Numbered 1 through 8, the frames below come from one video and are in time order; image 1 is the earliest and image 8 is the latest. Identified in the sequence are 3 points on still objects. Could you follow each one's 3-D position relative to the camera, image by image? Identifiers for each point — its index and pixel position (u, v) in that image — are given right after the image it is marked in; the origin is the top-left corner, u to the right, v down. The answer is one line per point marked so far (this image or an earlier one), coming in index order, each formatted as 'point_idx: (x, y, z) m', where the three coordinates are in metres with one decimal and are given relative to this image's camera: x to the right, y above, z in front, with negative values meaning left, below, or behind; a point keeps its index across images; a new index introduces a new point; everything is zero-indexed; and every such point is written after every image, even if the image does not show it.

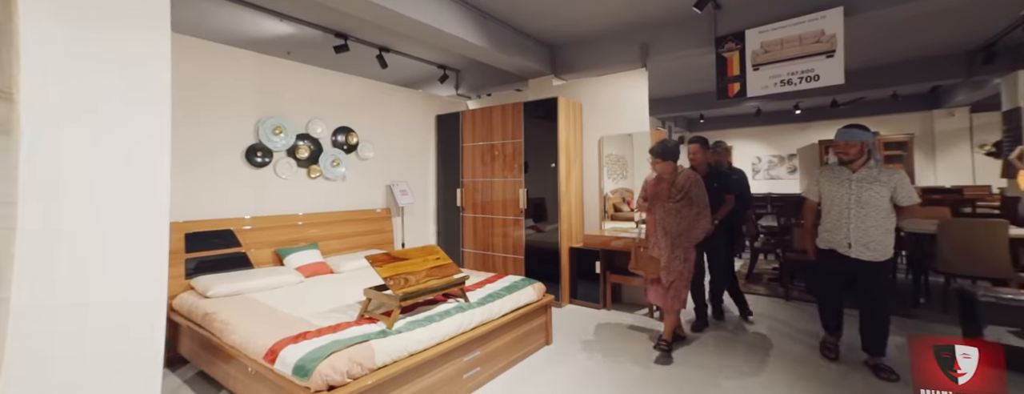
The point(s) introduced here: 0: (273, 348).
0: (-1.1, -0.7, +2.1) m
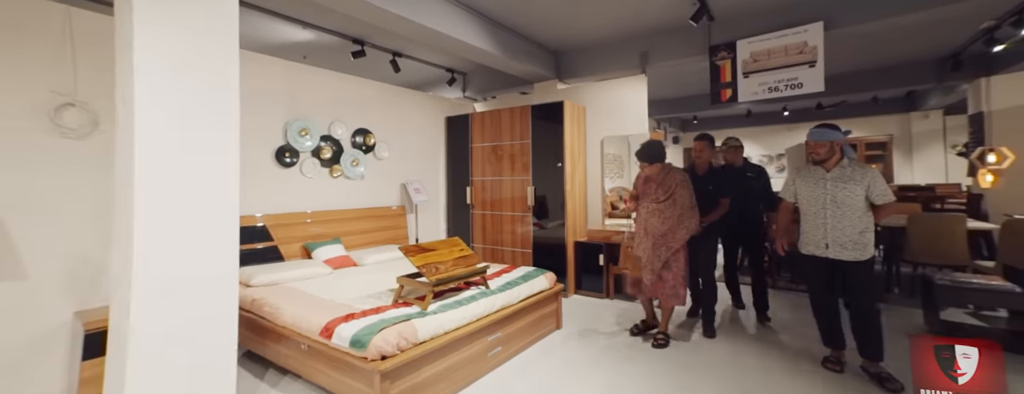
0: (-1.0, -0.7, +2.4) m
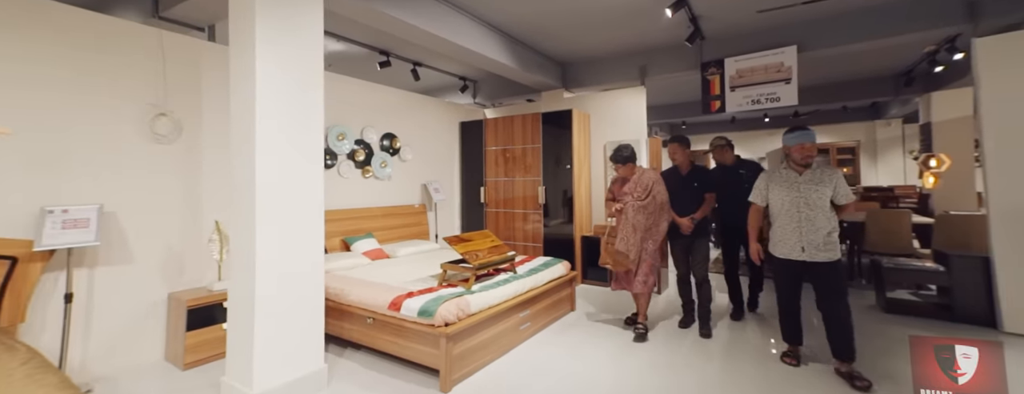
0: (-0.8, -0.7, +2.8) m
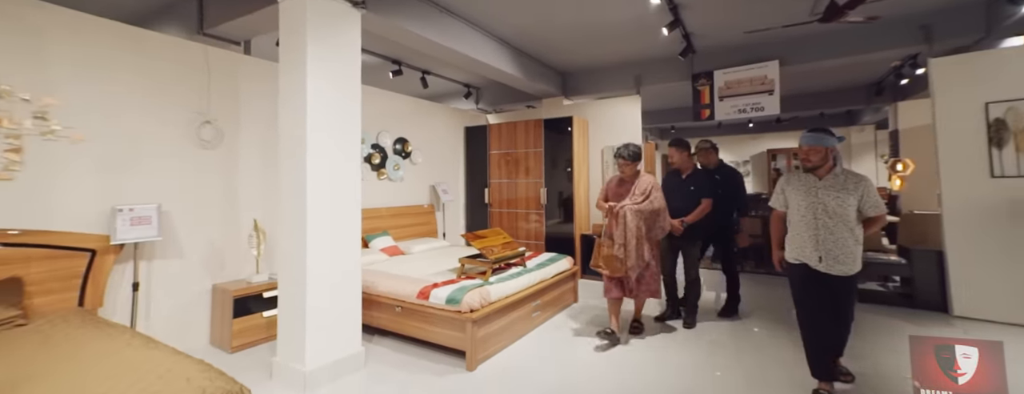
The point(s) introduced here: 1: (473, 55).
0: (-0.7, -0.7, +3.2) m
1: (-0.4, +1.4, +4.3) m
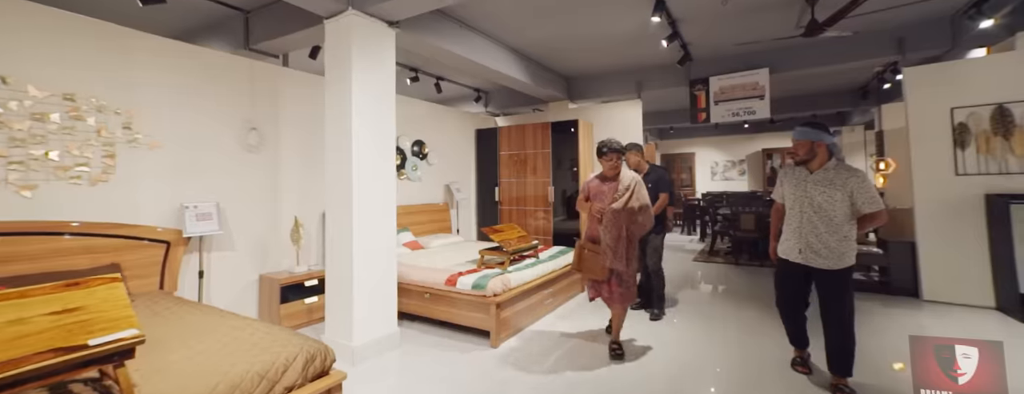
0: (-0.5, -0.7, +3.5) m
1: (-0.3, +1.4, +4.7) m
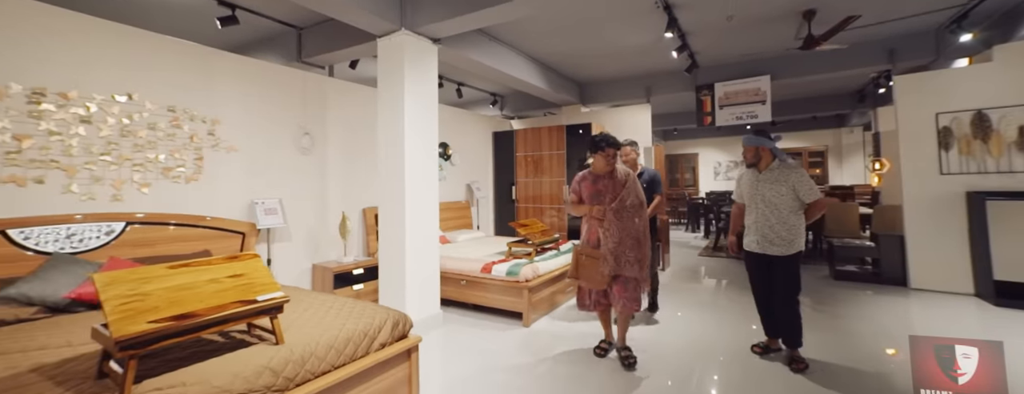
0: (-0.3, -0.6, +3.9) m
1: (0.0, +1.5, +5.1) m
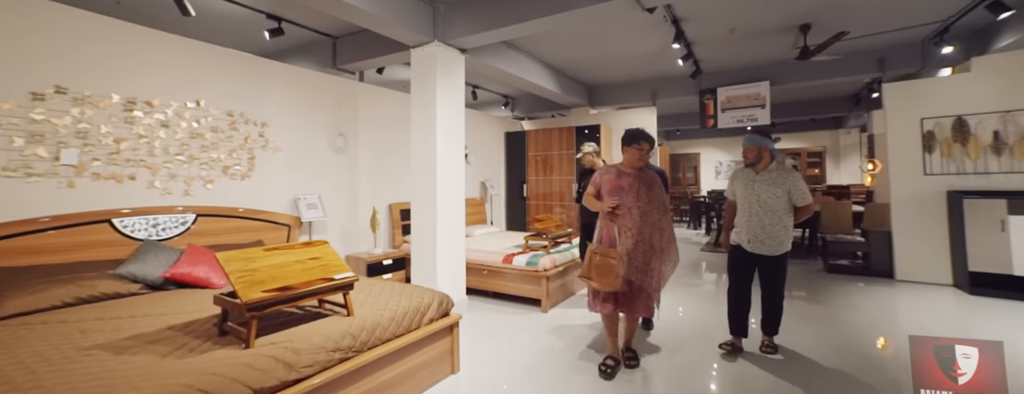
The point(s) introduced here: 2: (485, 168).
0: (-0.1, -0.6, +4.3) m
1: (+0.2, +1.5, +5.4) m
2: (-0.5, +0.5, +7.1) m
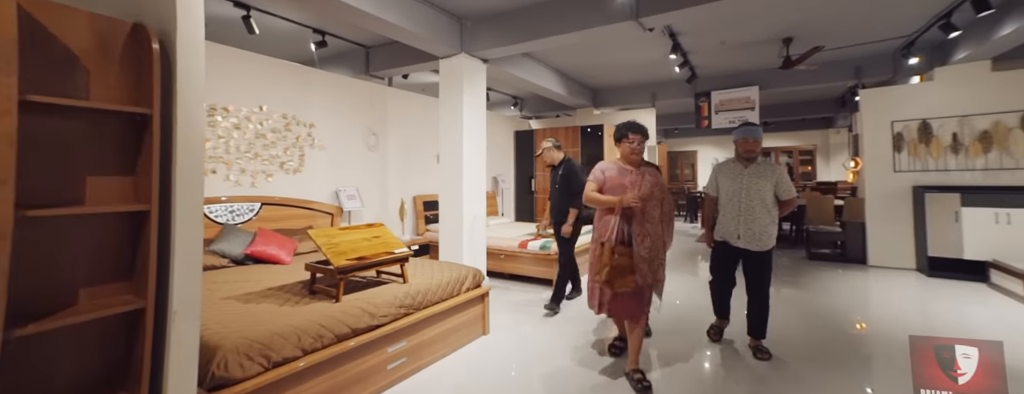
0: (+0.1, -0.5, +4.8) m
1: (+0.4, +1.6, +6.0) m
2: (-0.3, +0.6, +7.6) m
